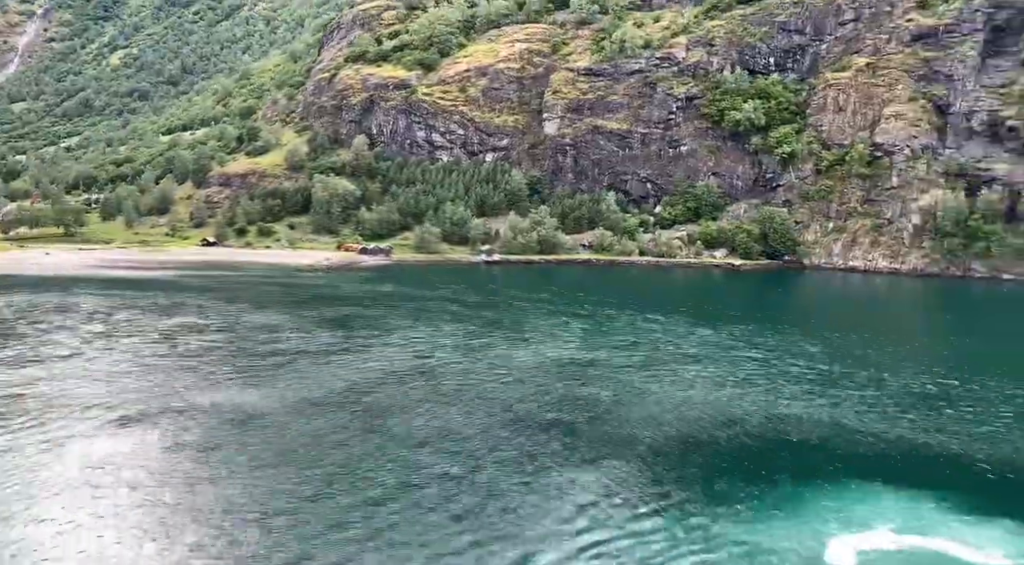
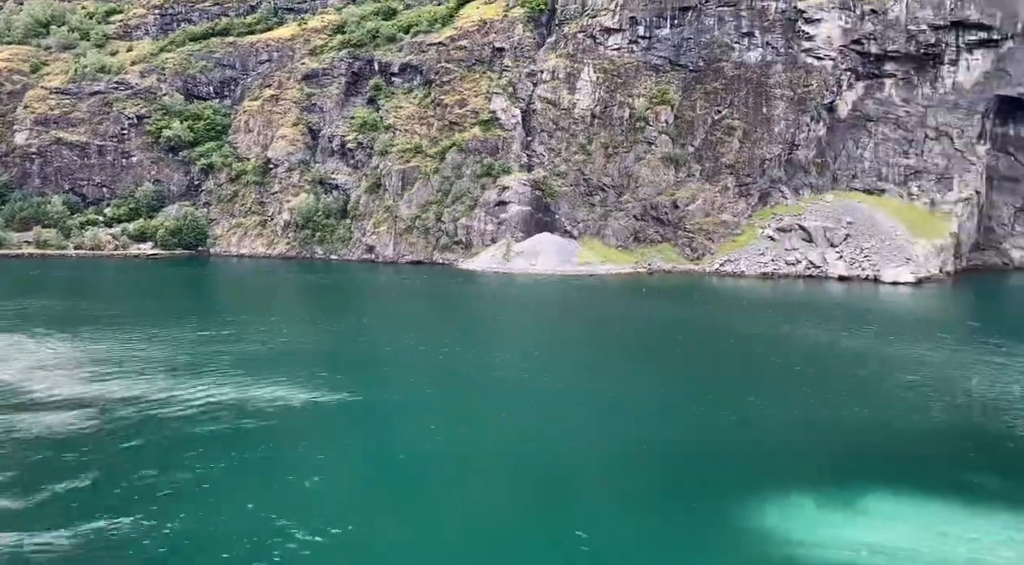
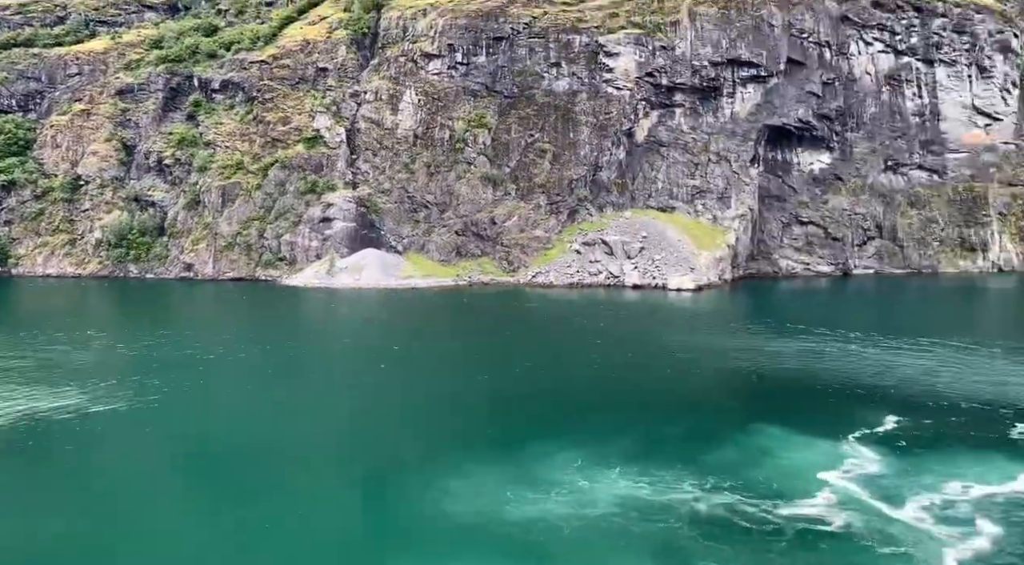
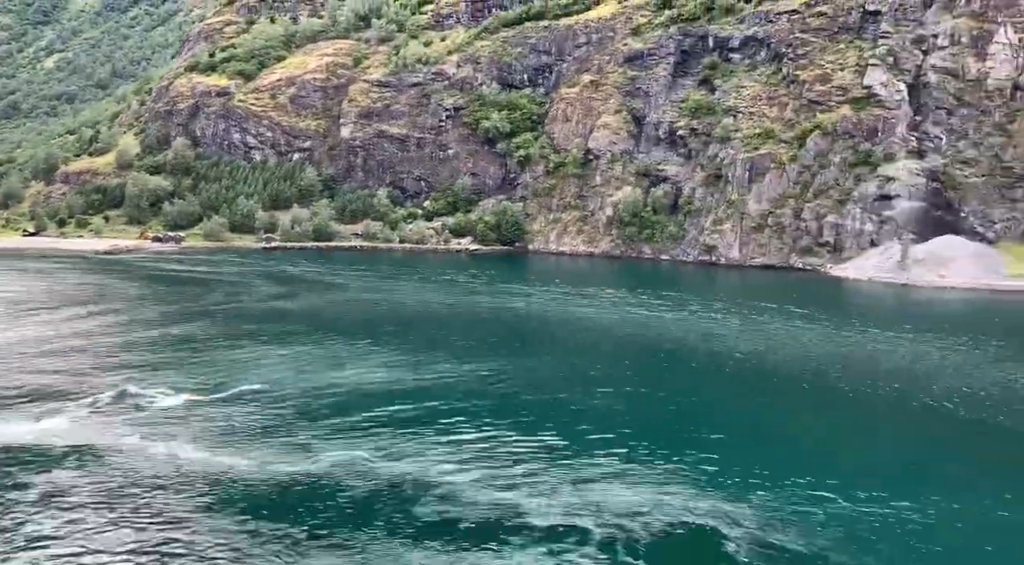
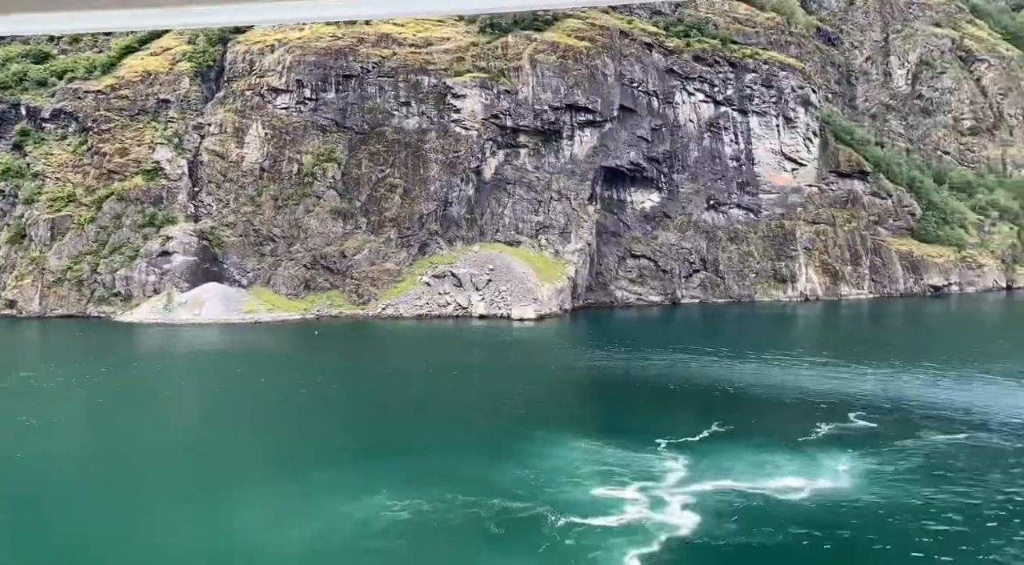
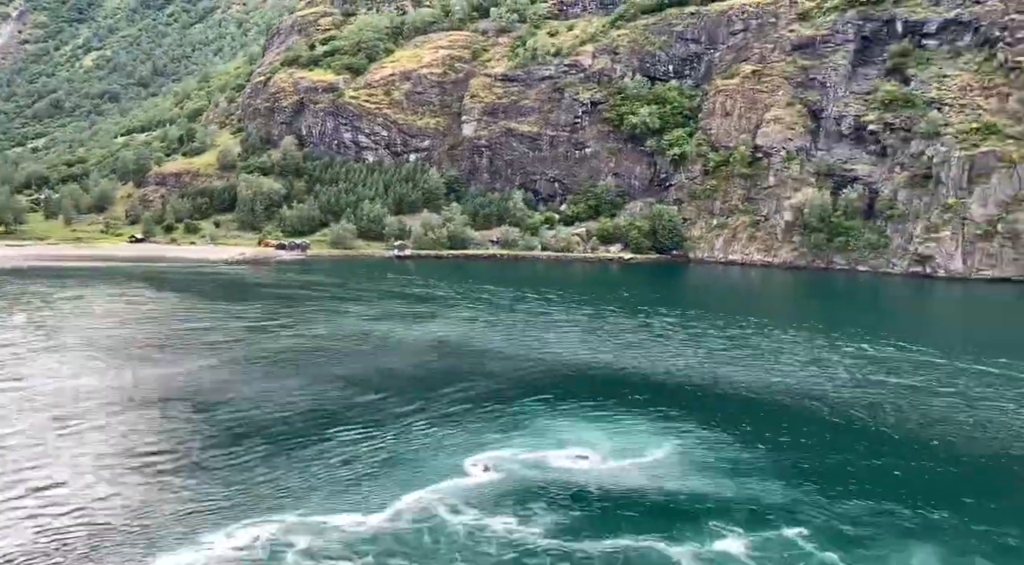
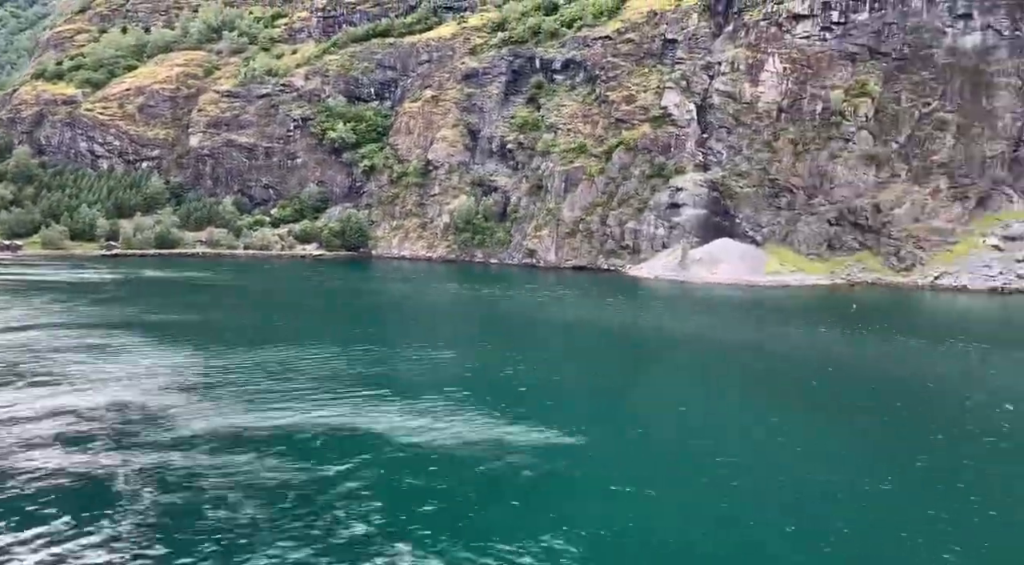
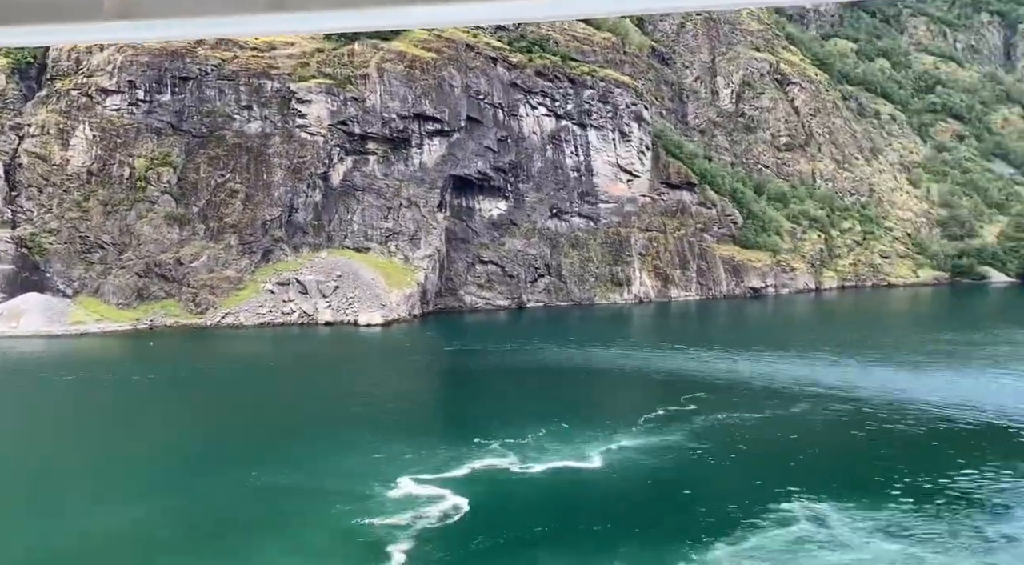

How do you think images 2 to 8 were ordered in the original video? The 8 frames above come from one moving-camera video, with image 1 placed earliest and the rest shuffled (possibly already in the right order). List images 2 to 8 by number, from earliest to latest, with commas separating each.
6, 4, 7, 2, 3, 5, 8
